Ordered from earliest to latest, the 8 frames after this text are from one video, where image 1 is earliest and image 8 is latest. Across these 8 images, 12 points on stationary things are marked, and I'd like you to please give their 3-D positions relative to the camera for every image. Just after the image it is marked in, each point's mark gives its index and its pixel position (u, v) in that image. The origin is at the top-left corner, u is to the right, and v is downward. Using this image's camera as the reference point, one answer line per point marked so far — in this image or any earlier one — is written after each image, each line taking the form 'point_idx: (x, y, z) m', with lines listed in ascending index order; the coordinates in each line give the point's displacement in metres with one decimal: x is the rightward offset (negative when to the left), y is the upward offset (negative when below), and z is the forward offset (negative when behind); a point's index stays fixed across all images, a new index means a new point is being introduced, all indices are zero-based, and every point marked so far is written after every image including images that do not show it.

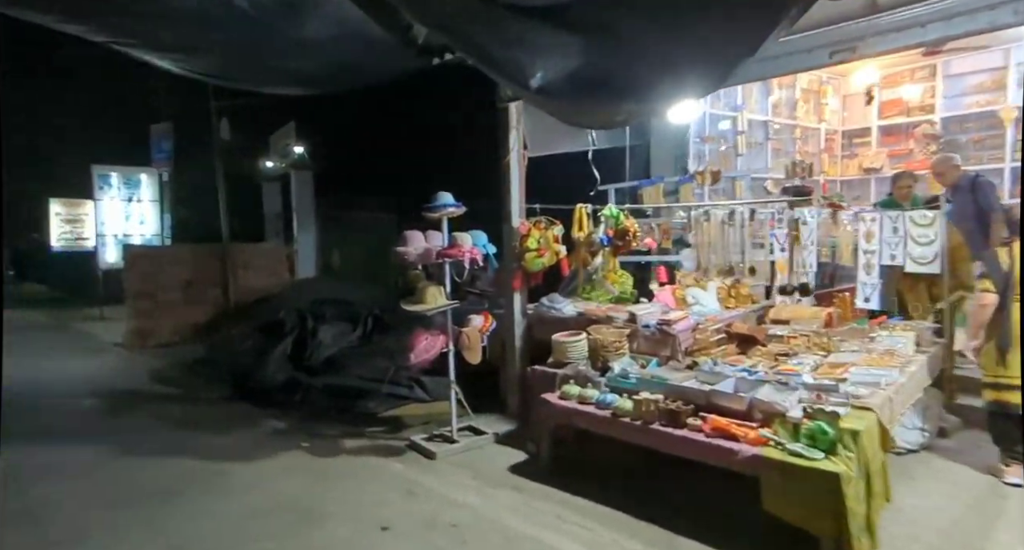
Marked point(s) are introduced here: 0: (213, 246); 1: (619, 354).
0: (-5.5, +0.5, +10.3) m
1: (+0.9, -0.7, +4.6) m
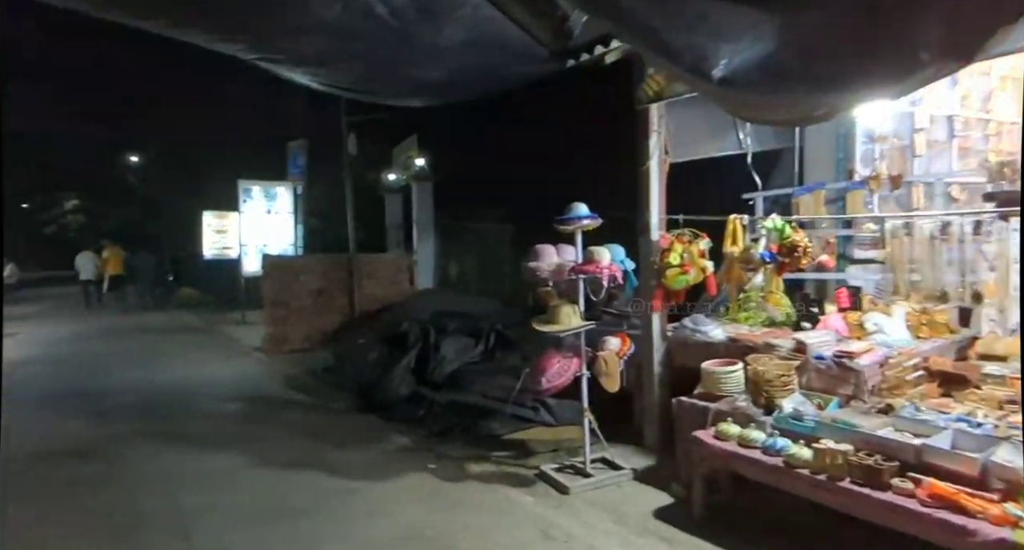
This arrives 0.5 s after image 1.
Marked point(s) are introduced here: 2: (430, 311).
0: (-3.3, +0.3, +10.7) m
1: (+2.0, -0.8, +3.9) m
2: (-1.2, -0.6, +8.5) m
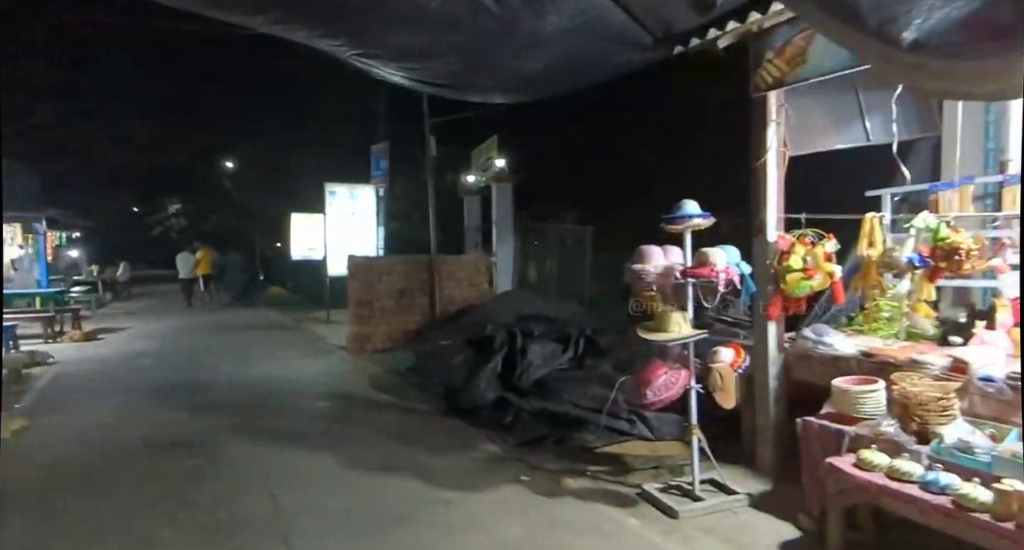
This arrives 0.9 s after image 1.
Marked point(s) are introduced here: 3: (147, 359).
0: (-1.7, +0.3, +10.7) m
1: (+2.7, -0.9, +3.4) m
2: (0.0, -0.6, +8.3) m
3: (-6.4, -1.5, +9.6) m
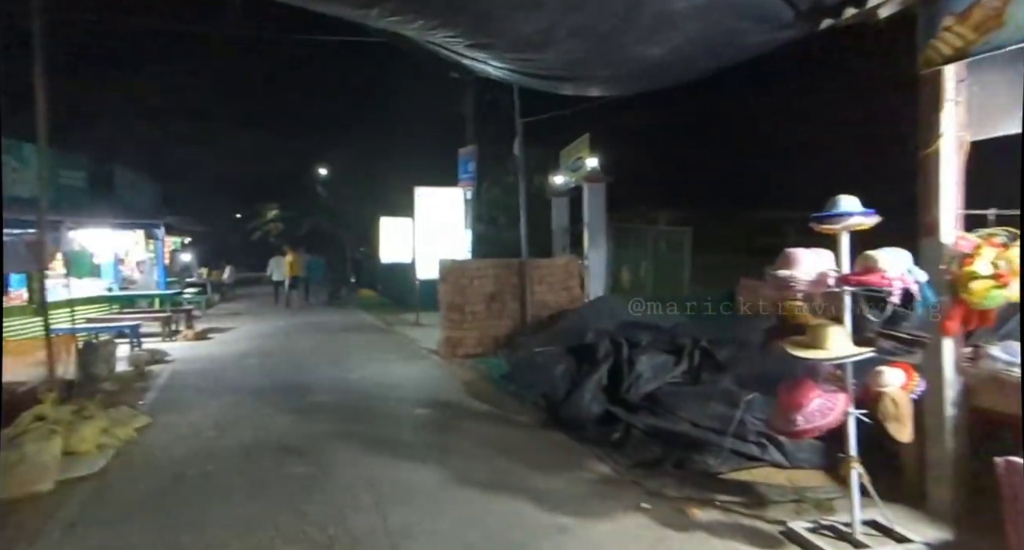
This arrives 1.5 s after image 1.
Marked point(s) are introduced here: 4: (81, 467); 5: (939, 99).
0: (+0.1, +0.3, +10.5) m
1: (+3.4, -0.9, +2.6) m
2: (+1.5, -0.7, +7.8) m
3: (-4.7, -1.5, +10.0) m
4: (-3.9, -1.8, +5.0) m
5: (+3.0, +1.2, +3.8) m
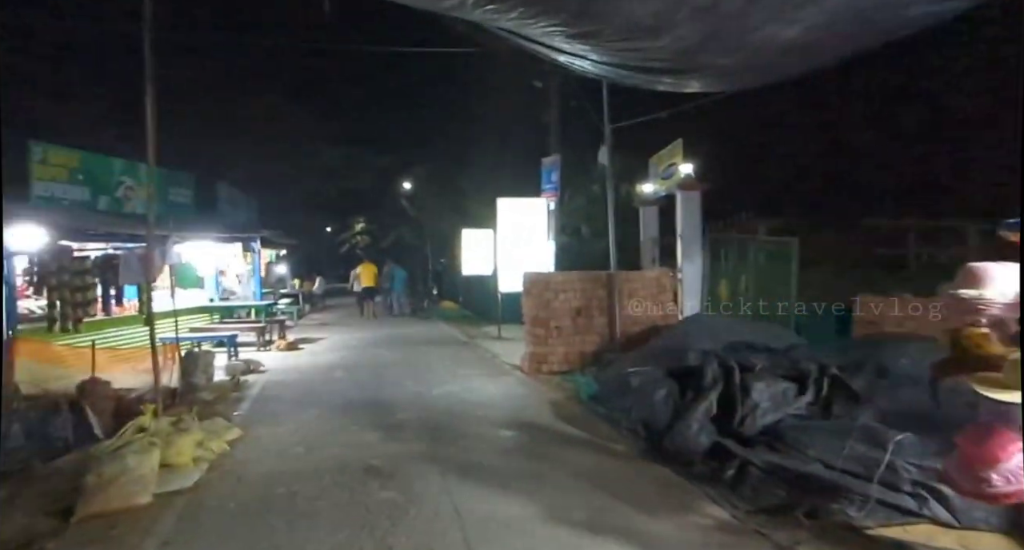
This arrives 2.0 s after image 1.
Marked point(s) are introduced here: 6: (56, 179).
0: (+1.6, 0.0, +9.9) m
1: (+3.8, -1.0, +1.6) m
2: (+2.7, -0.9, +7.1) m
3: (-3.1, -1.8, +10.1) m
4: (-3.0, -1.9, +5.0) m
5: (+3.6, +1.1, +2.9) m
6: (-9.0, +1.9, +10.8) m
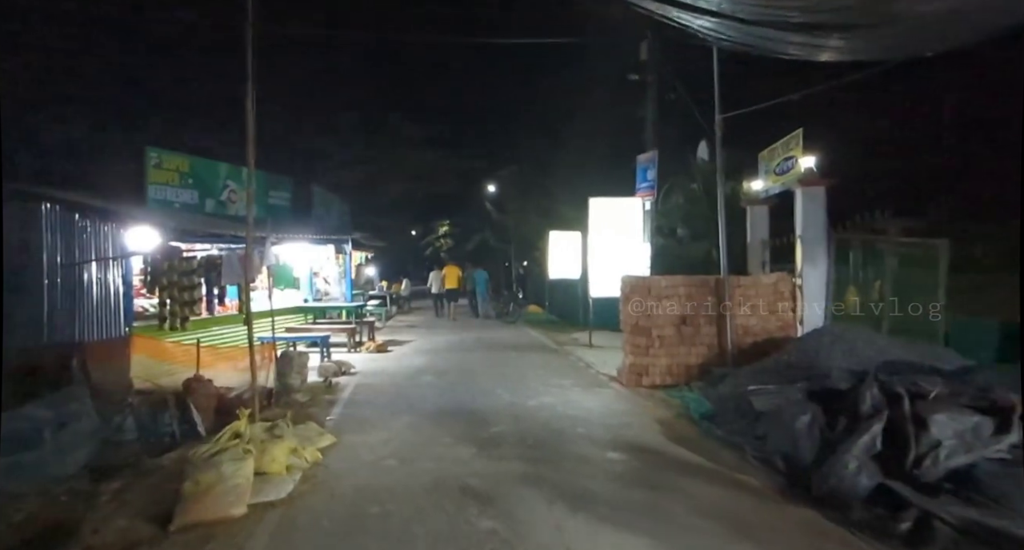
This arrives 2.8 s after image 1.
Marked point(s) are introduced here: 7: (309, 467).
0: (+3.3, -0.1, +9.0) m
1: (+4.3, -1.0, +0.5) m
2: (+3.9, -0.9, +6.0) m
3: (-1.5, -1.8, +9.8) m
4: (-2.1, -1.9, +4.8) m
5: (+4.2, +1.1, +1.8) m
6: (-7.1, +1.9, +11.3) m
7: (-2.0, -1.9, +5.4) m
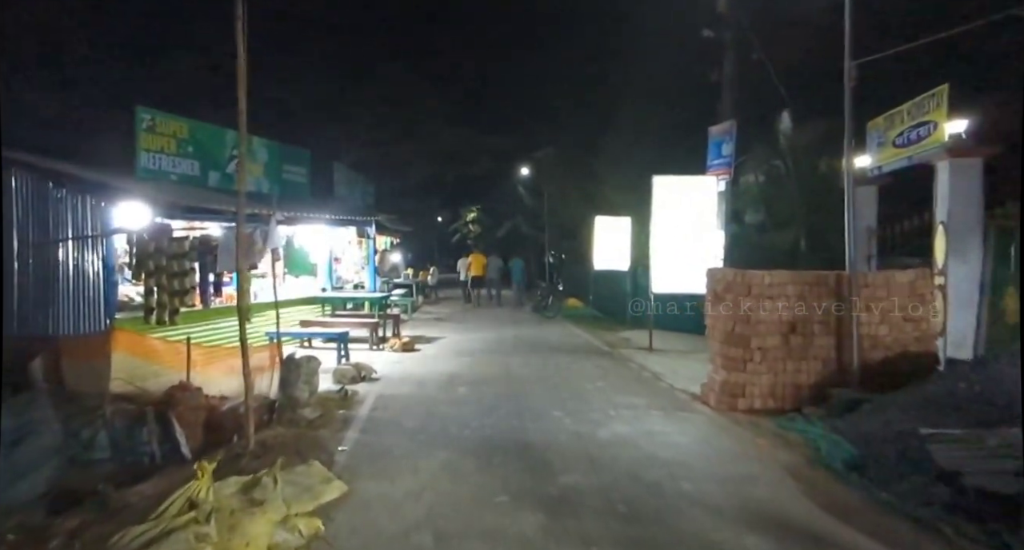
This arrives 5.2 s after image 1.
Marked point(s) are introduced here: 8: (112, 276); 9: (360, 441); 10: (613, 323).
0: (+4.0, 0.0, +7.0) m
1: (+4.7, -1.2, -1.5) m
2: (+4.5, -0.9, +4.0) m
3: (-0.7, -1.6, +8.1) m
4: (-1.5, -1.8, +3.1) m
5: (+4.7, +1.0, -0.2) m
6: (-6.2, +2.2, +9.7) m
7: (-1.4, -1.8, +3.7) m
8: (-6.6, 0.0, +9.0) m
9: (-1.6, -1.8, +5.9) m
10: (+2.8, -1.4, +15.4) m
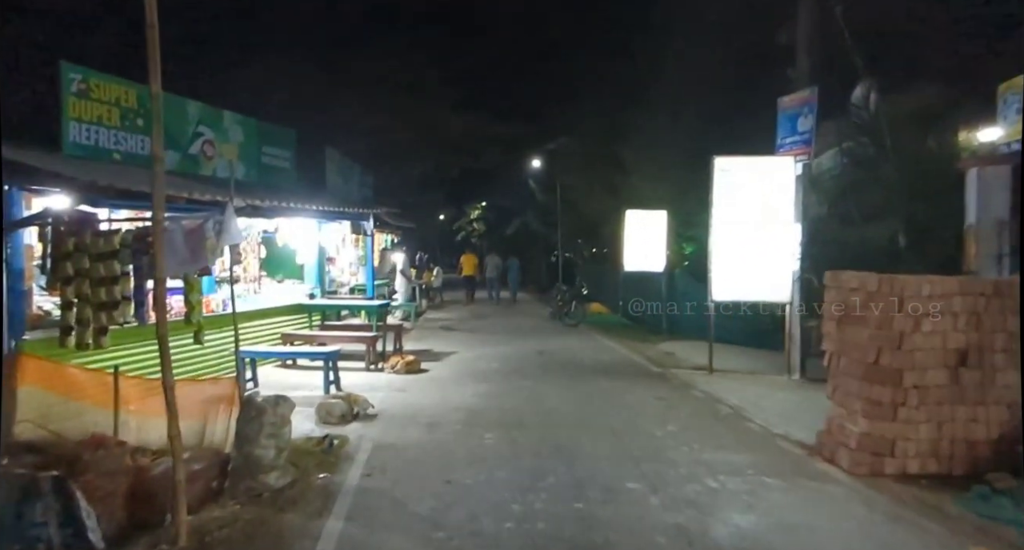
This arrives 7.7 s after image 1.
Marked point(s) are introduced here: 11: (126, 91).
0: (+4.5, -0.1, +4.9) m
1: (+5.1, -1.3, -3.6) m
2: (+5.0, -1.0, +1.9) m
3: (-0.2, -1.7, +6.0) m
4: (-1.1, -1.9, +1.0) m
5: (+5.2, +0.9, -2.3) m
6: (-5.7, +2.1, +7.7) m
7: (-0.9, -1.9, +1.6) m
8: (-6.1, -0.1, +7.0) m
9: (-1.2, -1.9, +3.9) m
10: (+3.3, -1.4, +13.4) m
11: (-5.6, +2.7, +8.0) m
